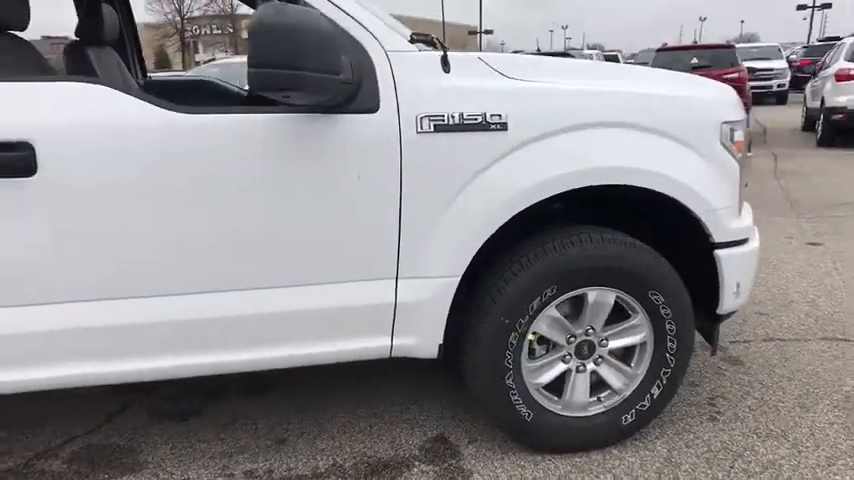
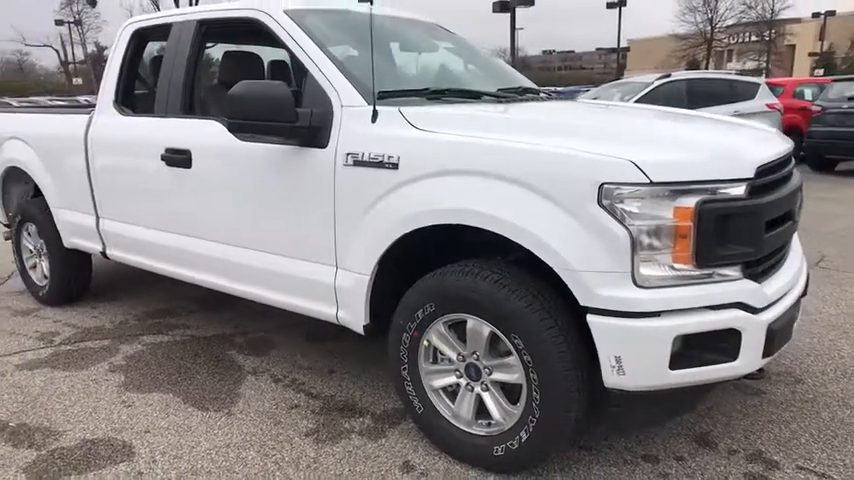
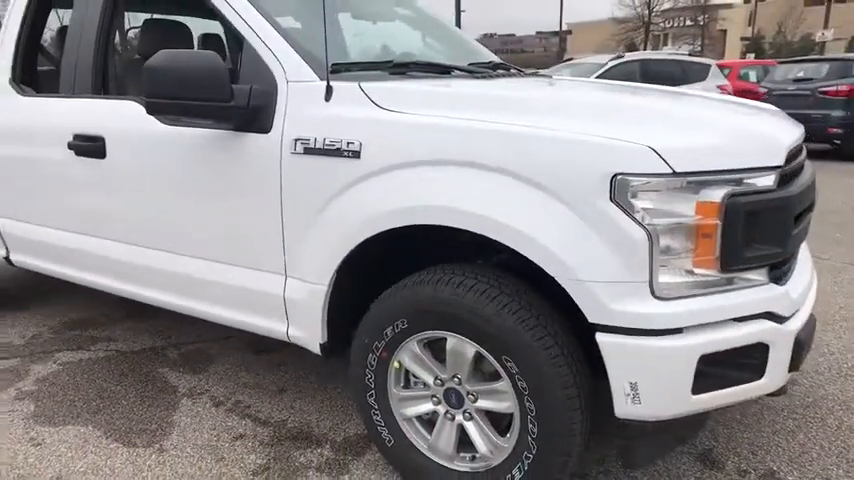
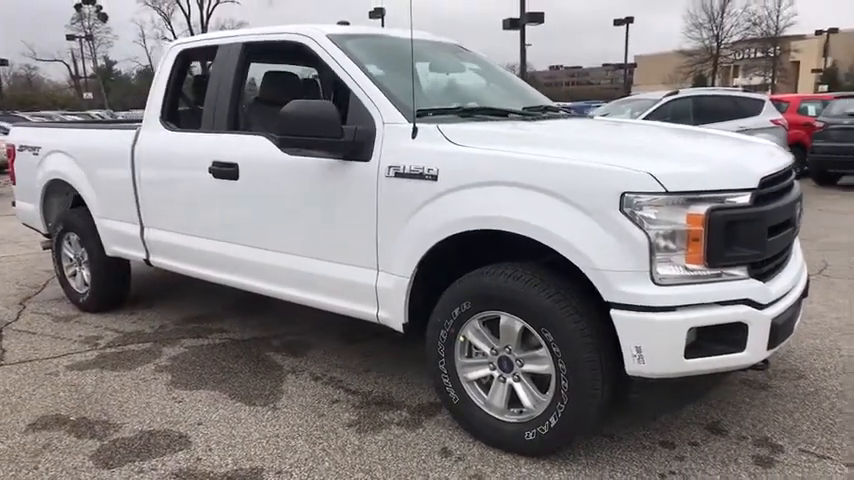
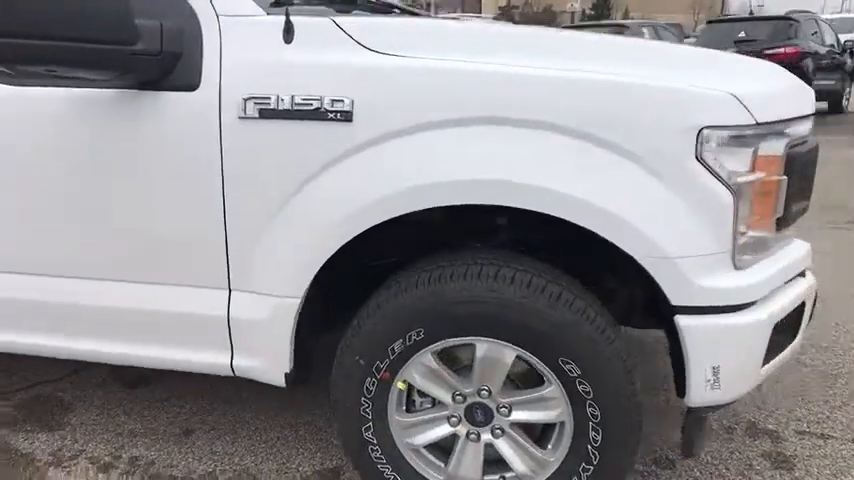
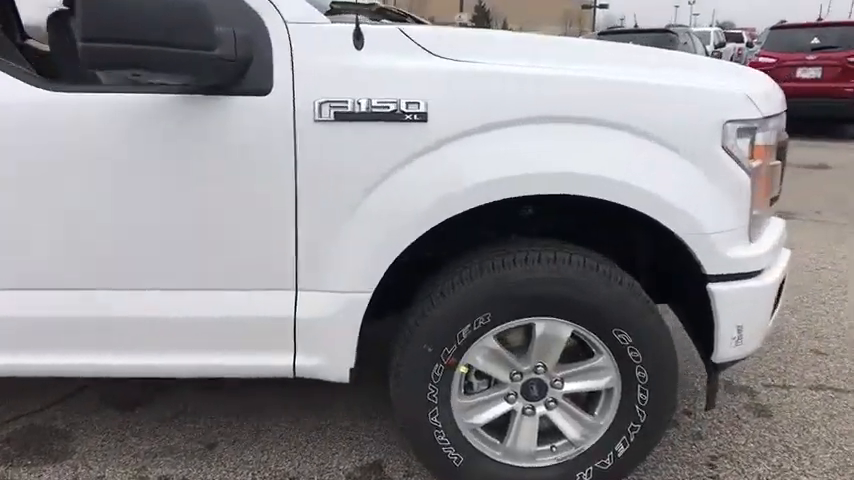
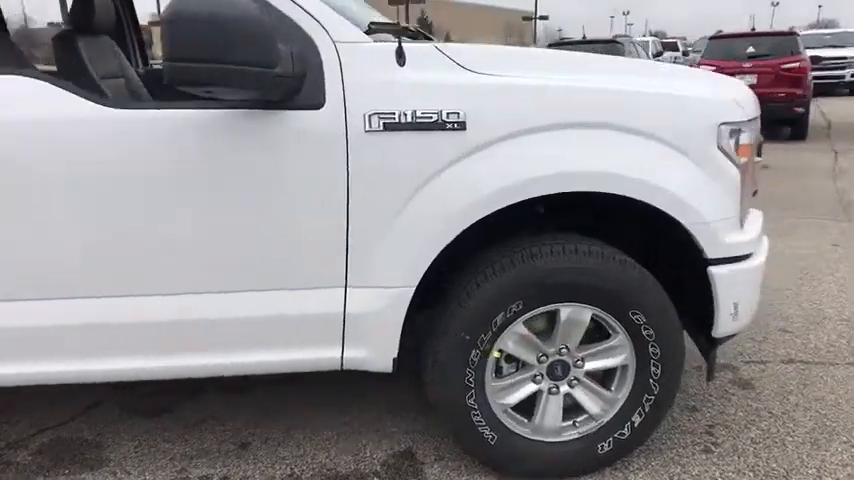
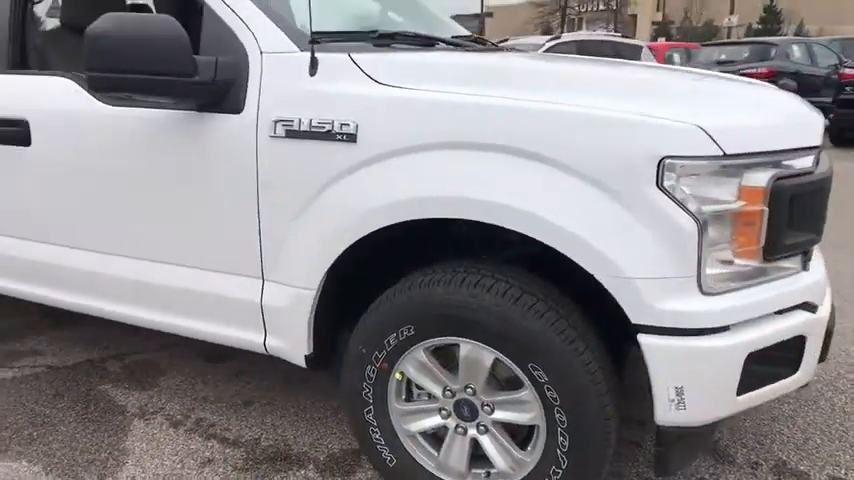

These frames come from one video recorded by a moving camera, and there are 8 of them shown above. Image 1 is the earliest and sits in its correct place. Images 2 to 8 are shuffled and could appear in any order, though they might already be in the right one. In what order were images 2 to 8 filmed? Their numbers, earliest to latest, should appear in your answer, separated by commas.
7, 6, 5, 8, 3, 2, 4
